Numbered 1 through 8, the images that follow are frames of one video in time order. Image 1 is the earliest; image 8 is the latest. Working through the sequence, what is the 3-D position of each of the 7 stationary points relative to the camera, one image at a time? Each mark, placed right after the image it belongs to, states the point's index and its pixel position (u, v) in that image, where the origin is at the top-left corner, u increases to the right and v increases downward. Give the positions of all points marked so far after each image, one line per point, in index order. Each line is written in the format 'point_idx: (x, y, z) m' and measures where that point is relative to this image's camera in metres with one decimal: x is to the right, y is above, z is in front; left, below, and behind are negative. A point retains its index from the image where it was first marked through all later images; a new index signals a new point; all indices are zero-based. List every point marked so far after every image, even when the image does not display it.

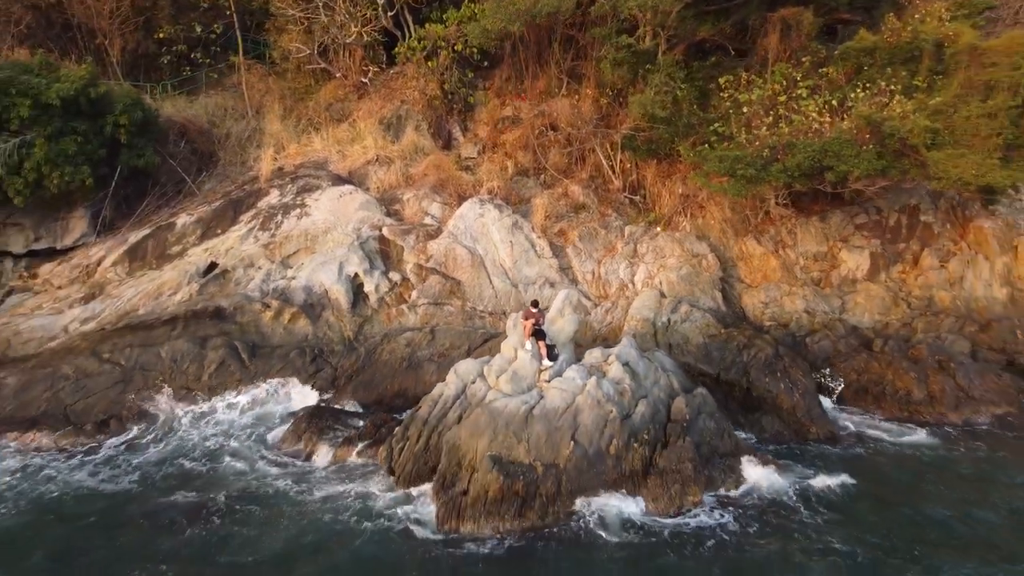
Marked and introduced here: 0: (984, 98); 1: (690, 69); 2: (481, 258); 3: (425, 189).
0: (+6.0, +2.4, +10.9) m
1: (+2.8, +3.5, +13.2) m
2: (-0.5, +0.5, +12.4) m
3: (-1.4, +1.6, +13.7) m
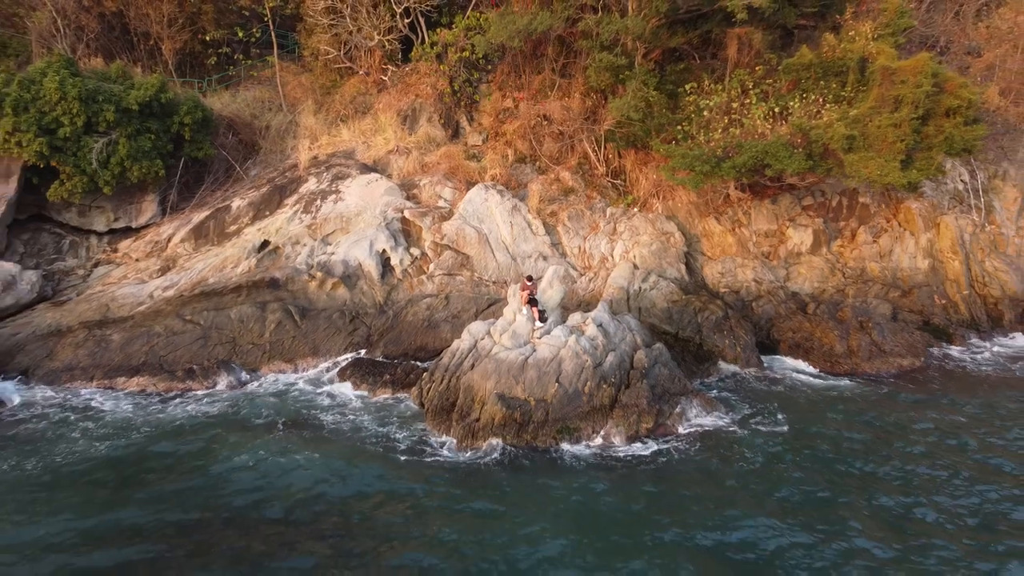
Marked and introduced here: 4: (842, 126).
0: (+6.0, +2.8, +13.3) m
1: (+2.8, +4.1, +15.6) m
2: (-0.5, +1.0, +15.0) m
3: (-1.4, +2.2, +16.3) m
4: (+5.2, +2.6, +13.8) m
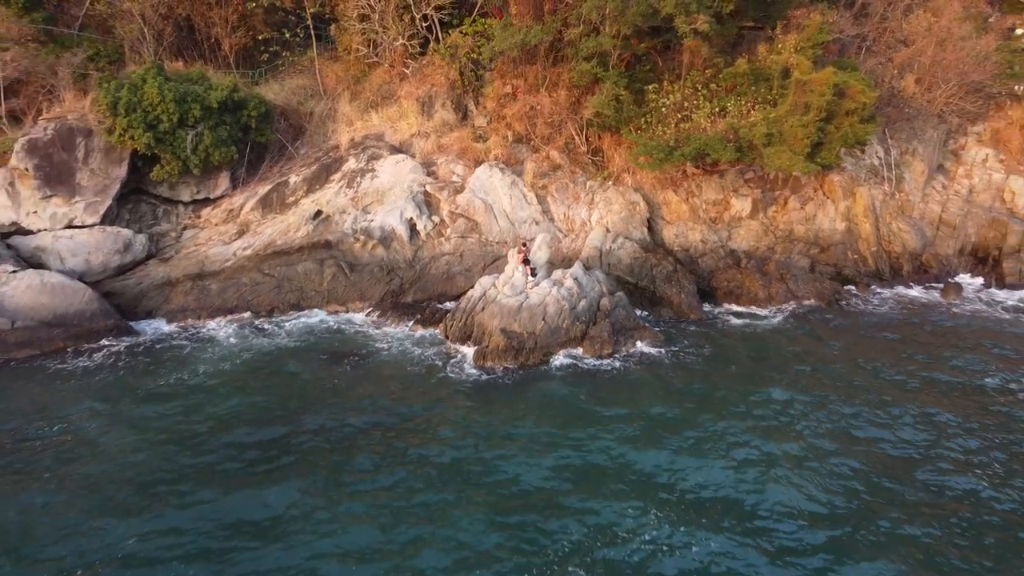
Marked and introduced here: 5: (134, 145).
0: (+6.0, +3.6, +17.3) m
1: (+2.8, +5.0, +19.5) m
2: (-0.5, +1.9, +19.1) m
3: (-1.4, +3.2, +20.2) m
4: (+5.2, +3.4, +17.8) m
5: (-7.9, +3.0, +17.5) m
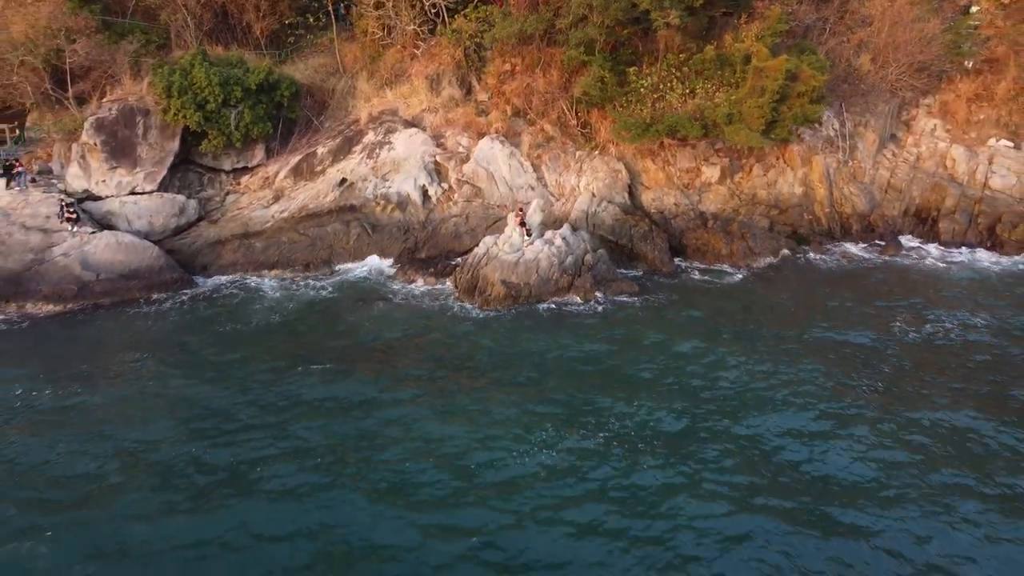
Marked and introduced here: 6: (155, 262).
0: (+6.0, +4.6, +20.1) m
1: (+2.8, +6.2, +22.2) m
2: (-0.5, +3.0, +22.0) m
3: (-1.5, +4.4, +23.1) m
4: (+5.2, +4.5, +20.6) m
5: (-8.0, +4.0, +20.4) m
6: (-7.9, +0.6, +18.6) m
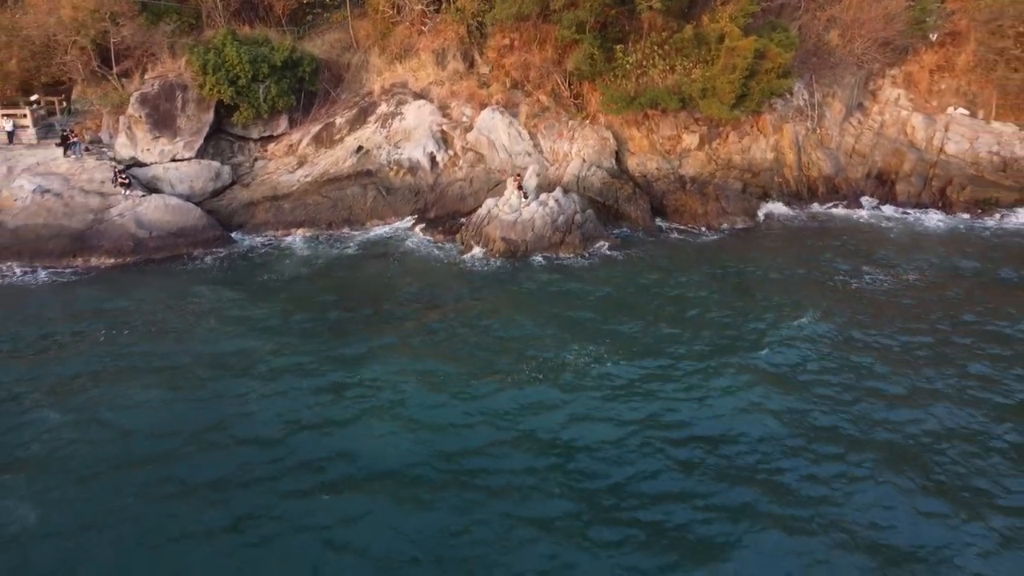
0: (+5.9, +5.8, +22.5) m
1: (+2.7, +7.5, +24.6) m
2: (-0.6, +4.3, +24.5) m
3: (-1.5, +5.7, +25.5) m
4: (+5.1, +5.7, +23.0) m
5: (-8.0, +5.2, +22.9) m
6: (-8.0, +1.7, +21.2) m
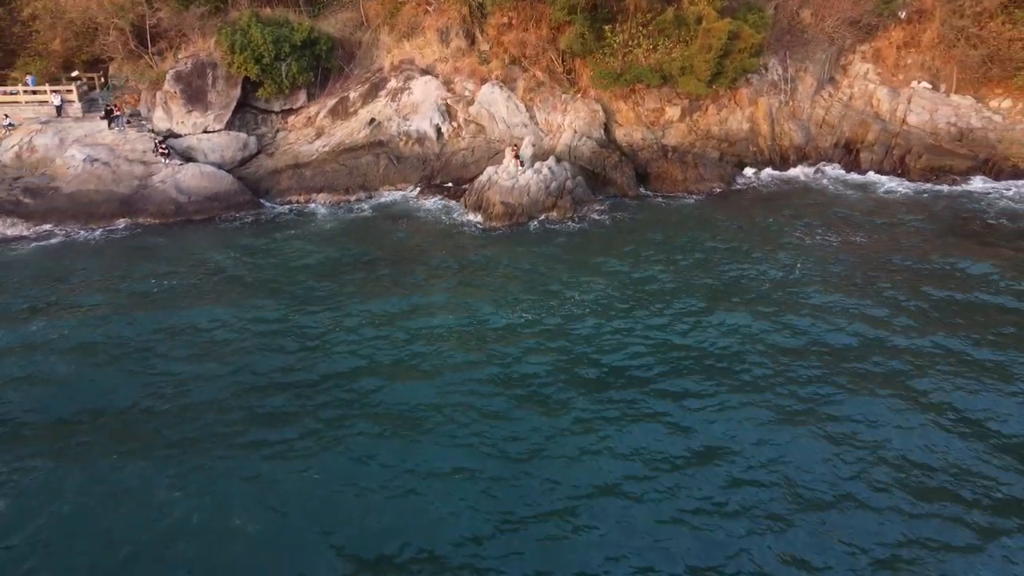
0: (+5.9, +7.1, +25.0) m
1: (+2.7, +8.8, +26.9) m
2: (-0.6, +5.6, +27.0) m
3: (-1.6, +7.1, +27.9) m
4: (+5.1, +6.9, +25.5) m
5: (-8.1, +6.5, +25.3) m
6: (-8.0, +2.9, +23.8) m
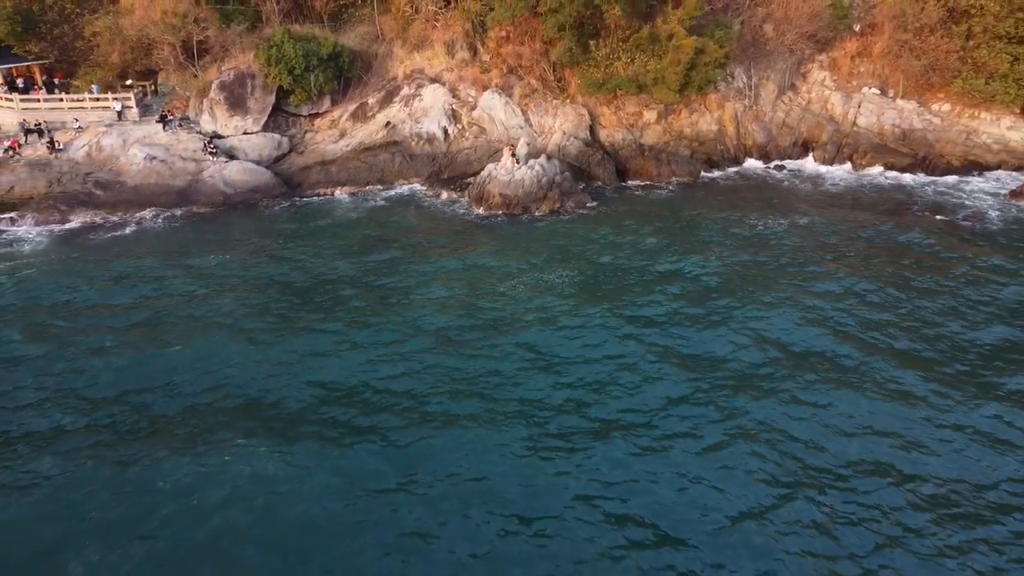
0: (+5.8, +7.8, +29.0) m
1: (+2.6, +9.5, +31.0) m
2: (-0.7, +6.4, +31.1) m
3: (-1.7, +7.8, +32.0) m
4: (+5.0, +7.6, +29.5) m
5: (-8.2, +7.2, +29.4) m
6: (-8.1, +3.6, +27.9) m
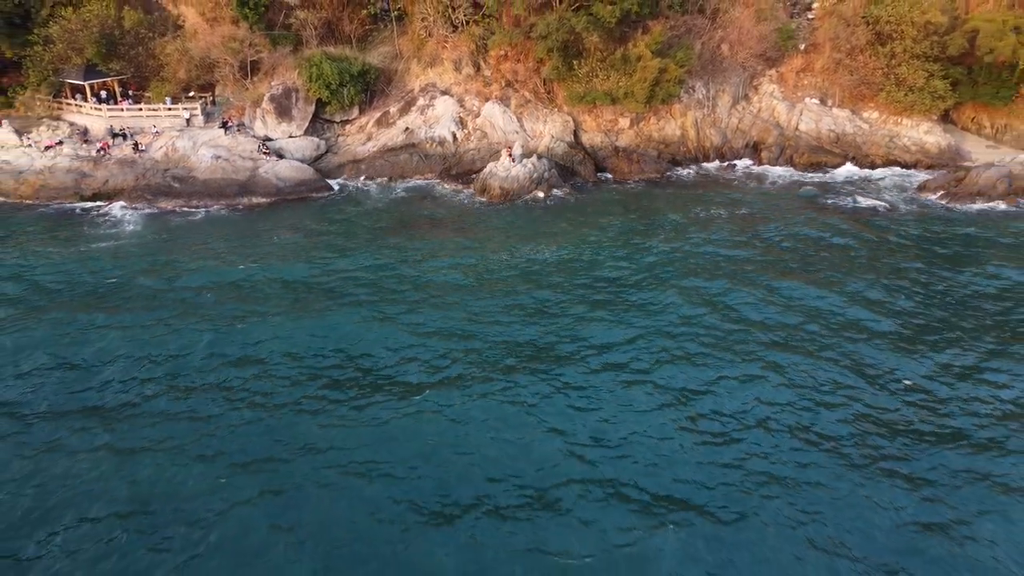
0: (+5.6, +8.8, +35.5) m
1: (+2.5, +10.6, +37.4) m
2: (-0.9, +7.4, +37.6) m
3: (-1.8, +8.9, +38.5) m
4: (+4.8, +8.7, +36.0) m
5: (-8.3, +8.3, +35.9) m
6: (-8.3, +4.6, +34.4) m
